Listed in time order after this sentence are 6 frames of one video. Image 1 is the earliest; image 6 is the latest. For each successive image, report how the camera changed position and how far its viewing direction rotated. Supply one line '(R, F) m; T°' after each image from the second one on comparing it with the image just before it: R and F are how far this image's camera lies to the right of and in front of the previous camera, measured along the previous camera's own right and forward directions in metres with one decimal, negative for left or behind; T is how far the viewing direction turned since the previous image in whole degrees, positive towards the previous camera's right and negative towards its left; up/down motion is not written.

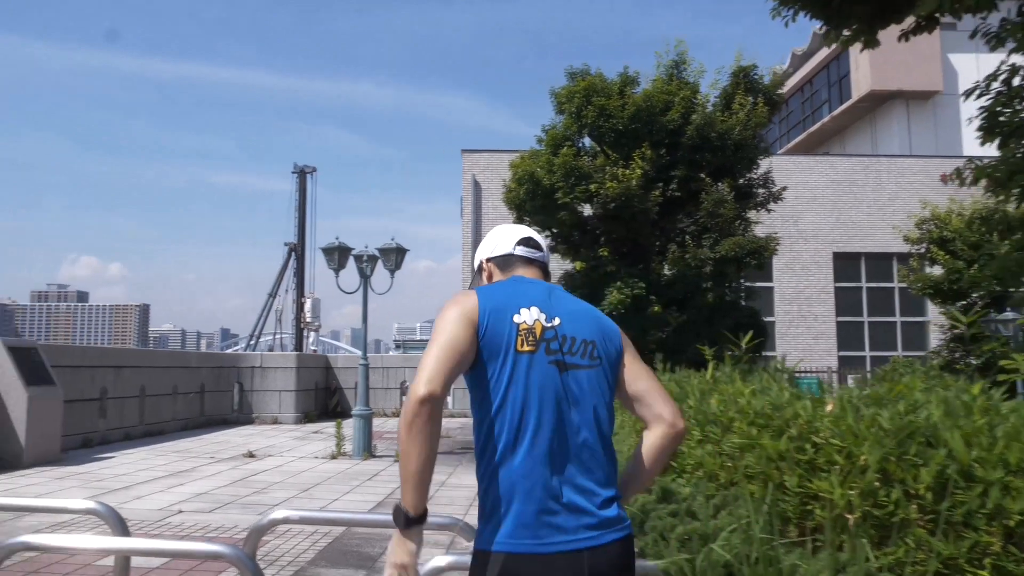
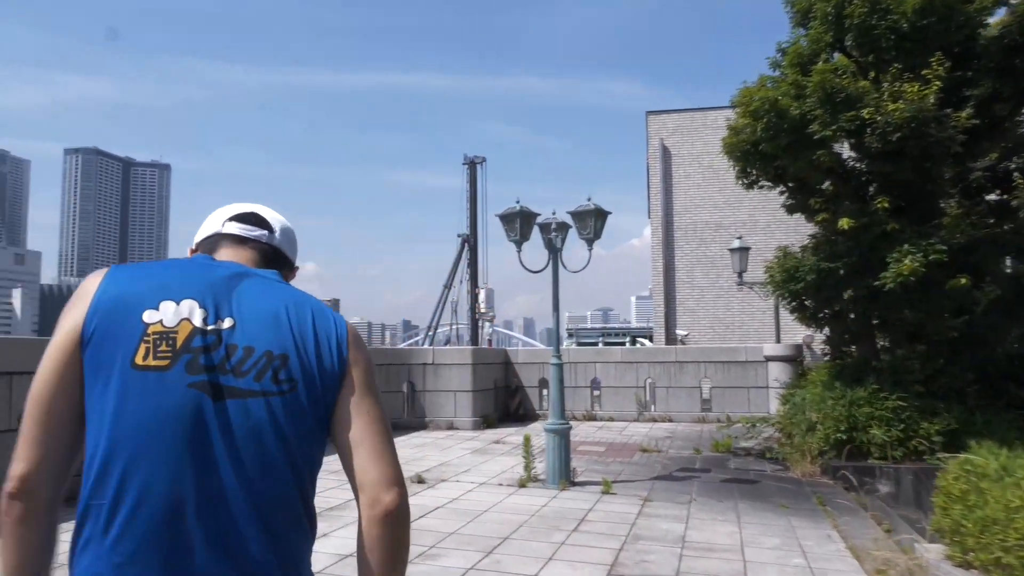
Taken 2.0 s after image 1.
(-0.8, +3.0) m; -13°
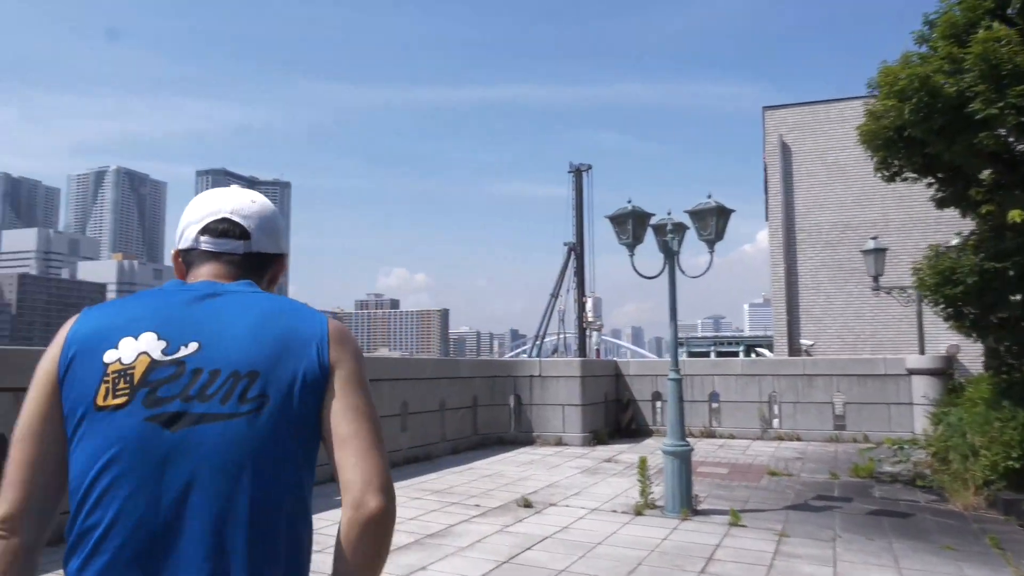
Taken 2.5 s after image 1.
(-0.1, +0.7) m; -8°
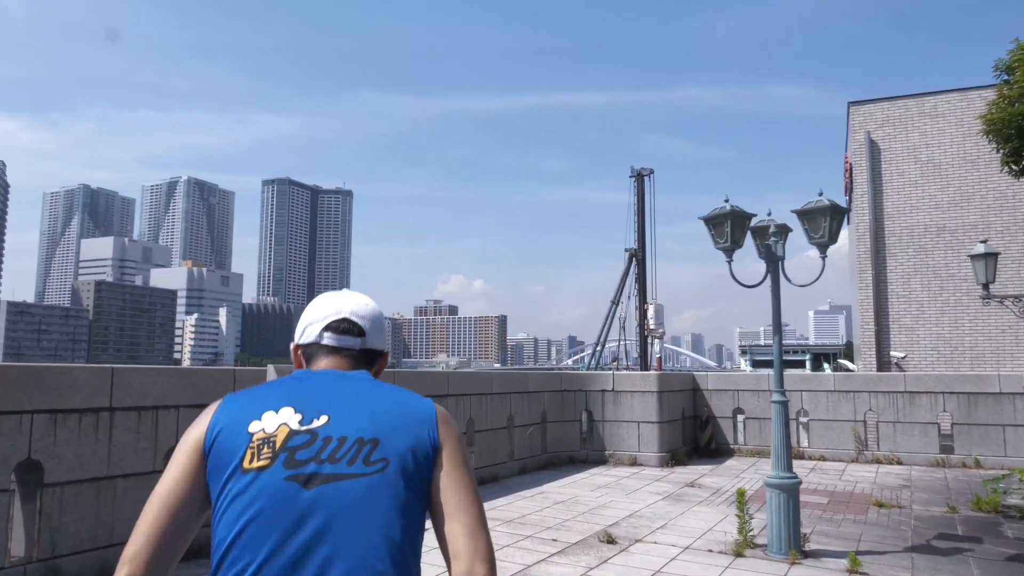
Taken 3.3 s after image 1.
(-0.2, +0.8) m; -4°
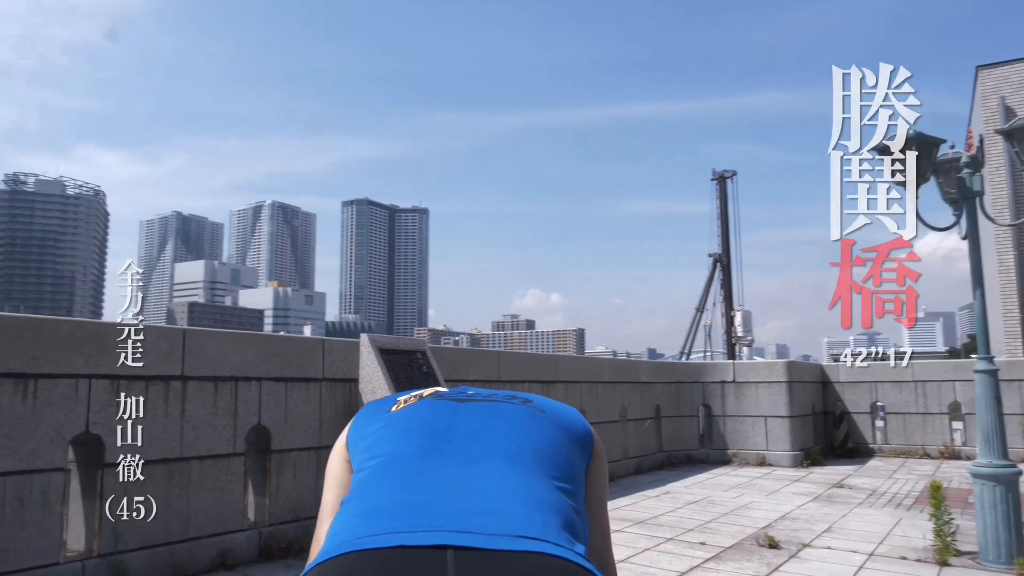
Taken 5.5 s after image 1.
(-0.5, +1.2) m; -6°
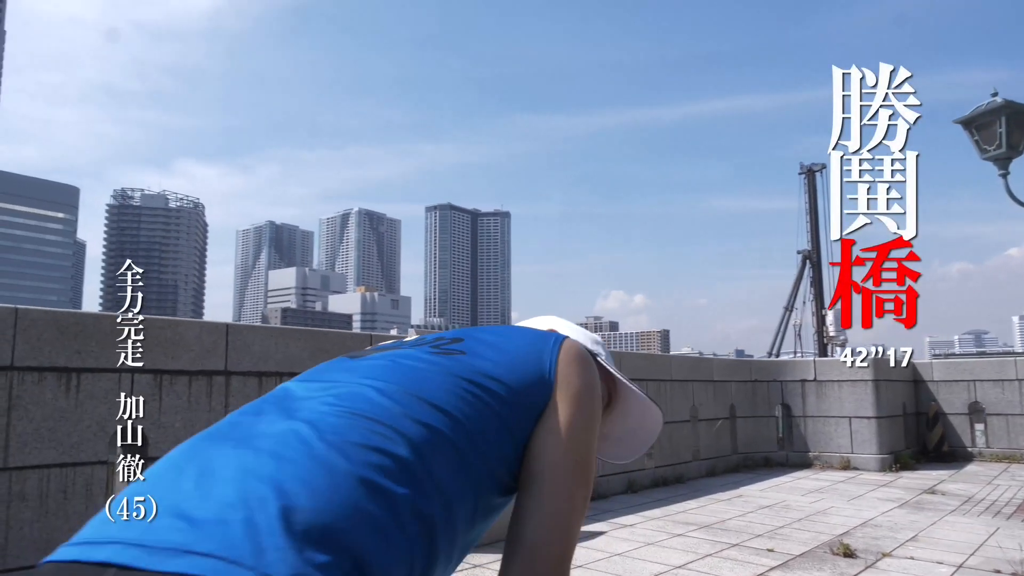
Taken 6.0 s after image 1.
(+0.3, +0.2) m; -6°
